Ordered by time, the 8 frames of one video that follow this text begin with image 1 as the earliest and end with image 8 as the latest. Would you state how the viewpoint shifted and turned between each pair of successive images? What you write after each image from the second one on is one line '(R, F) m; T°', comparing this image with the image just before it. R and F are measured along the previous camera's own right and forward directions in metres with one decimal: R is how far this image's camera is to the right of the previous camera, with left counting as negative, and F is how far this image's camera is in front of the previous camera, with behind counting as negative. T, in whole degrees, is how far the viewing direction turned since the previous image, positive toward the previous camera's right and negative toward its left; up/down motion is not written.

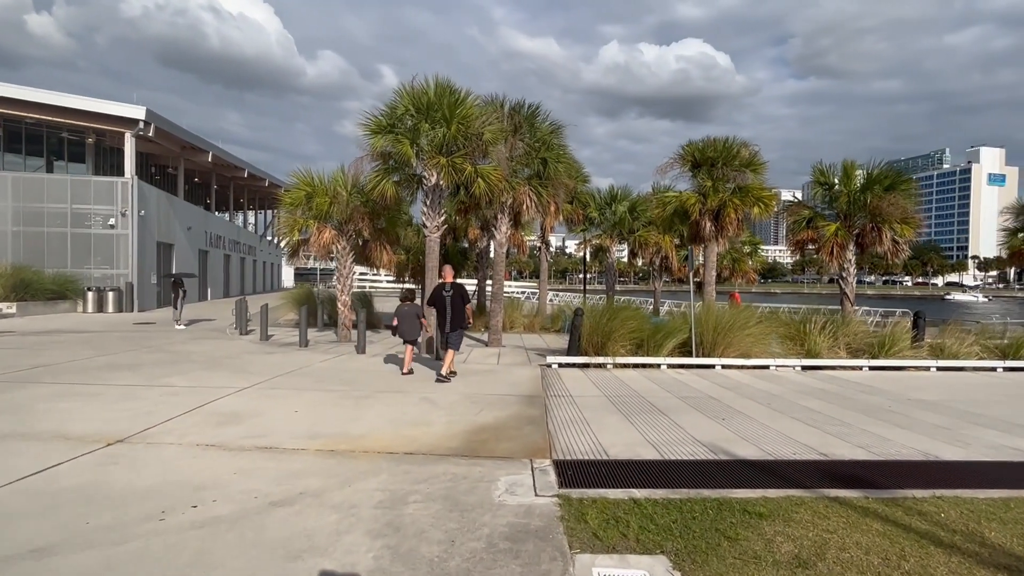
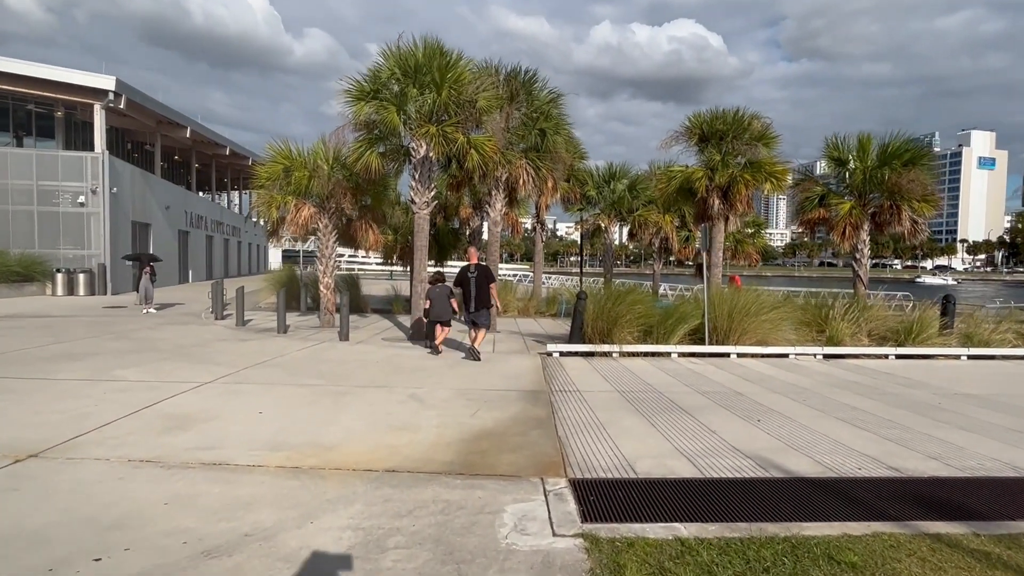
(-0.1, +1.1) m; +1°
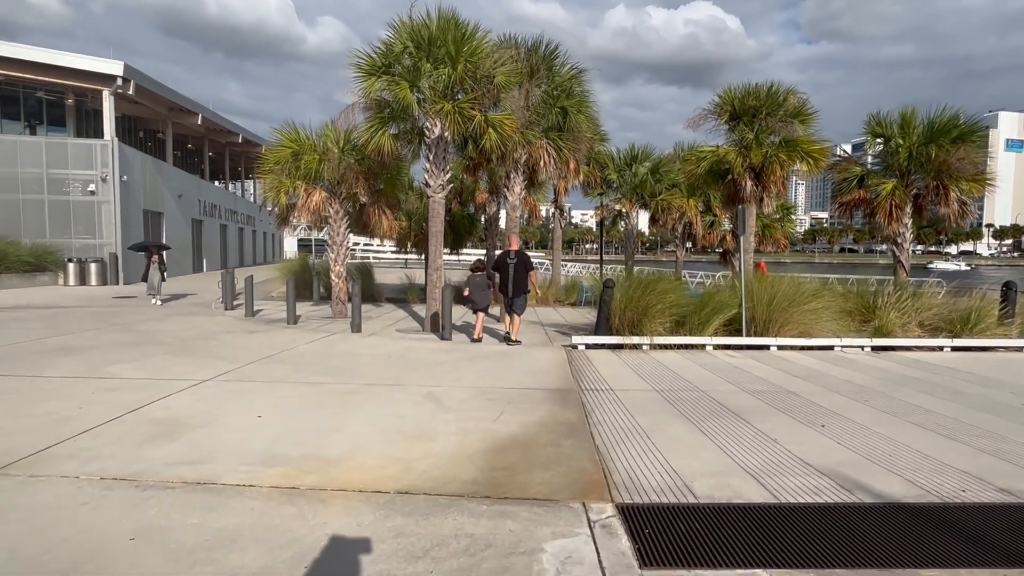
(-0.1, +0.8) m; -1°
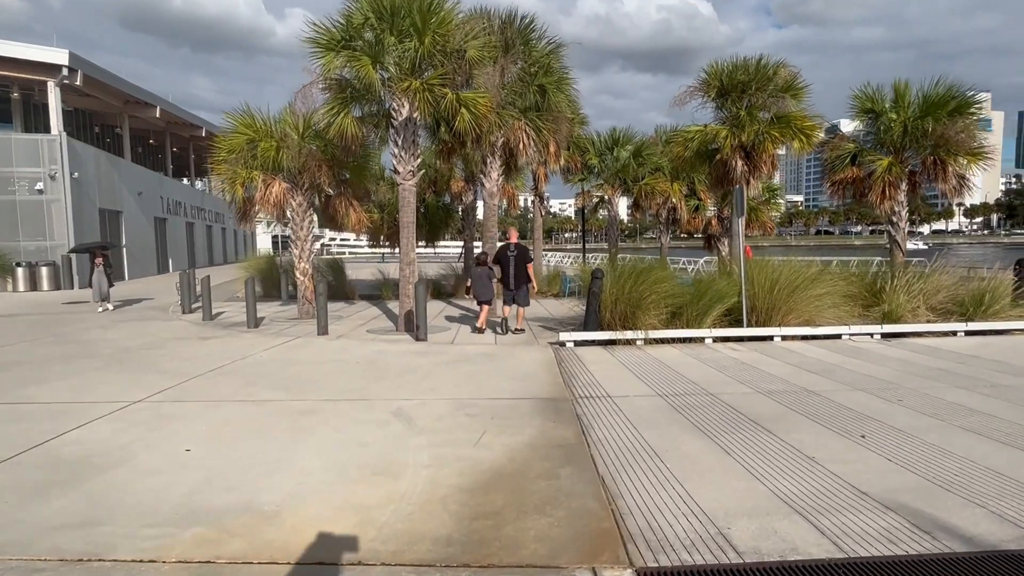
(0.0, +1.0) m; +2°
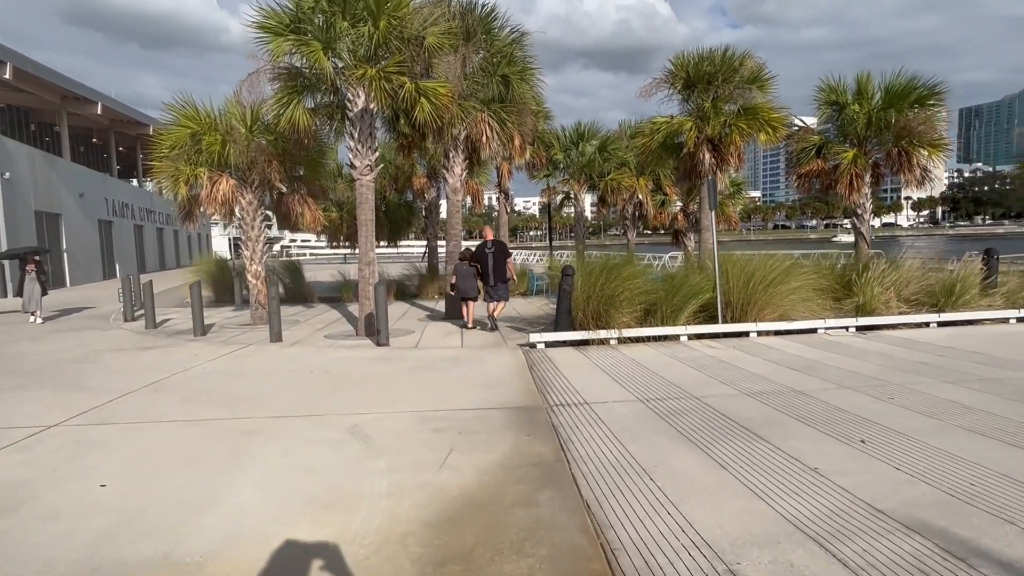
(0.0, +0.5) m; +3°
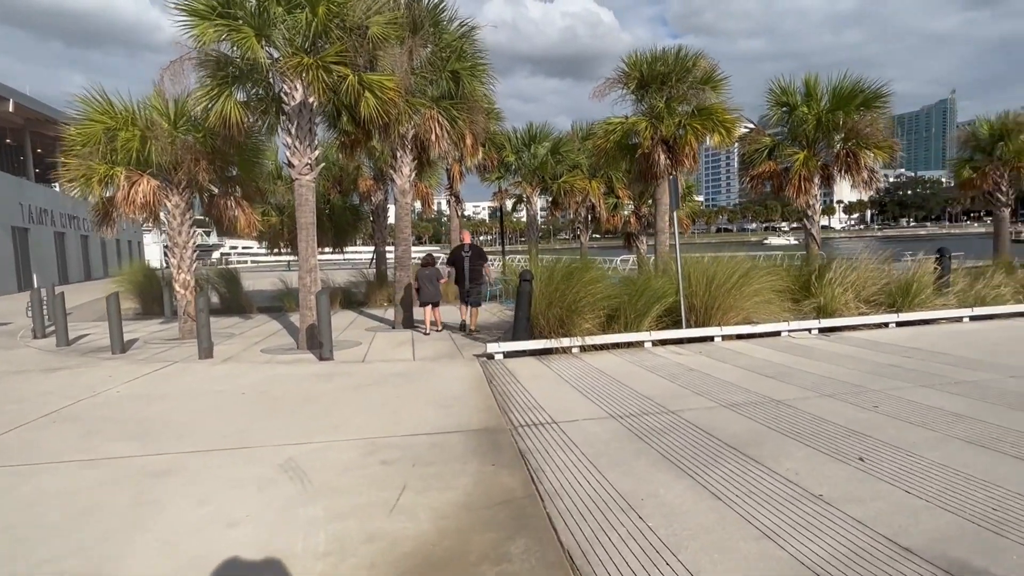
(-0.1, +0.6) m; +5°
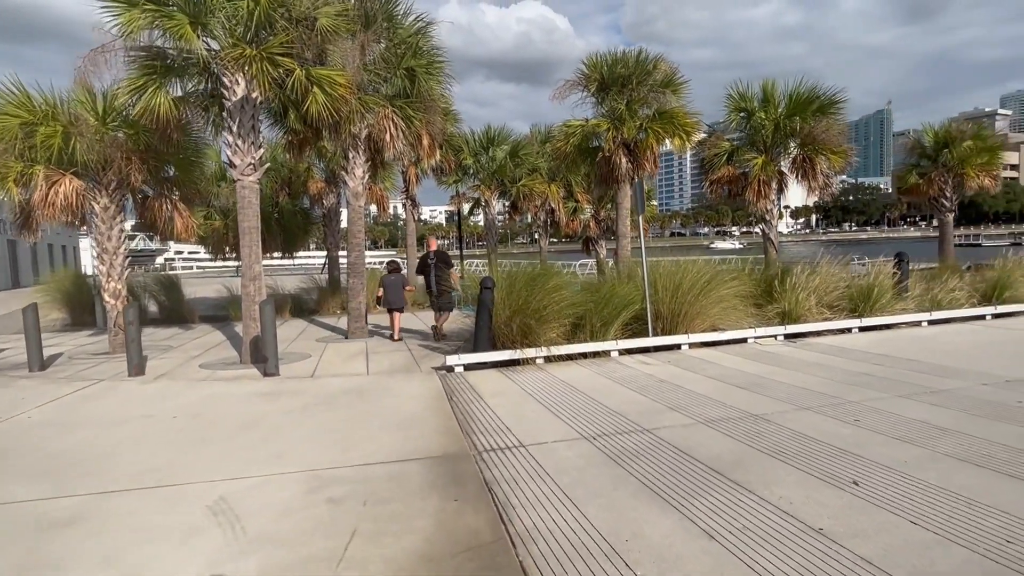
(0.0, +0.5) m; +4°
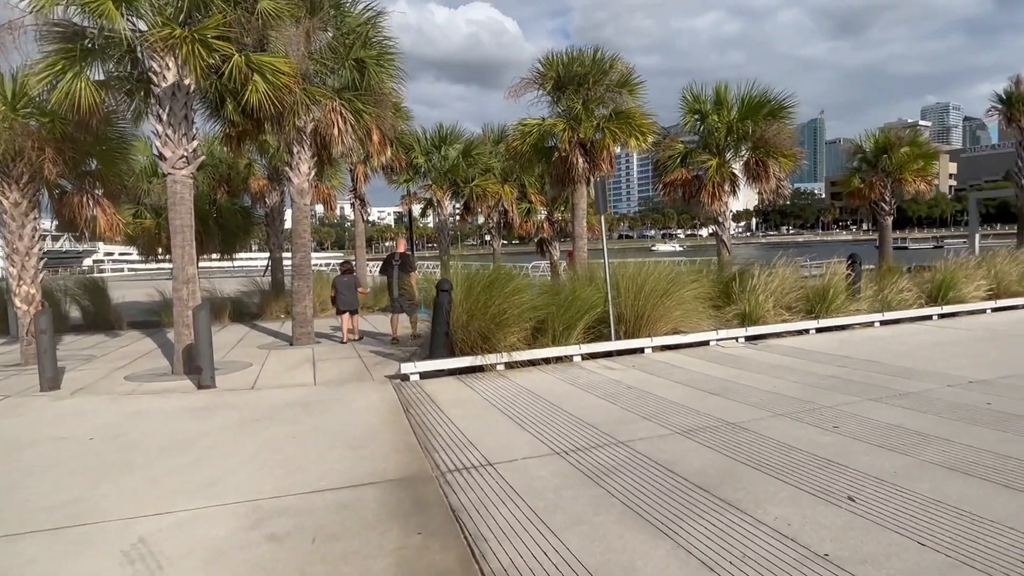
(-0.1, +0.4) m; +5°
